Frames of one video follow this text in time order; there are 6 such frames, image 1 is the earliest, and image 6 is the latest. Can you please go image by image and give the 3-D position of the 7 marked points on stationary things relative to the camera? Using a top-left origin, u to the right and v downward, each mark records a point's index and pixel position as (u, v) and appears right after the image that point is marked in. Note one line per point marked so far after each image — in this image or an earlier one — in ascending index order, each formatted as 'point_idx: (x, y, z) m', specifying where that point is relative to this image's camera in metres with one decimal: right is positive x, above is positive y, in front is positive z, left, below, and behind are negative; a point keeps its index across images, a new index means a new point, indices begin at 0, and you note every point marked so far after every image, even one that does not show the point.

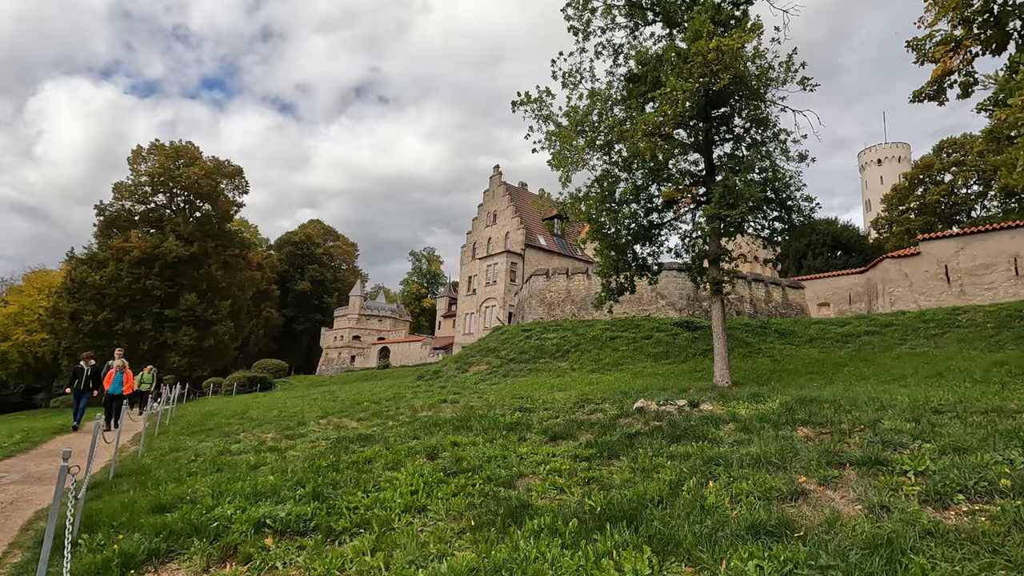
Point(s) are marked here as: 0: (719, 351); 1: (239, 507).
0: (+5.7, -1.7, +14.9) m
1: (-3.2, -2.6, +6.3) m
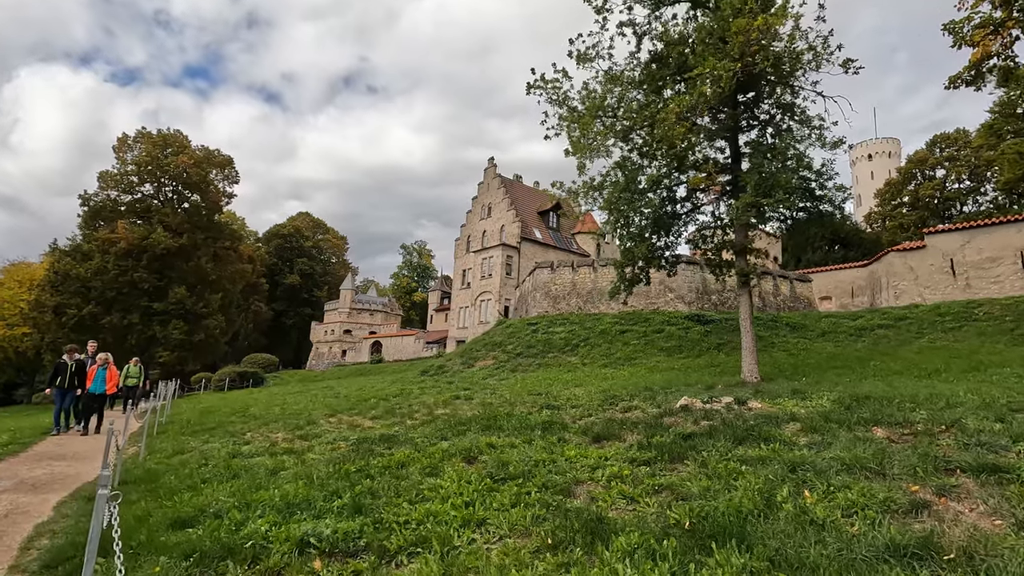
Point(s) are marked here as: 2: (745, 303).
0: (+6.2, -1.5, +14.3) m
1: (-2.4, -2.4, +5.6) m
2: (+6.3, -0.4, +14.6) m
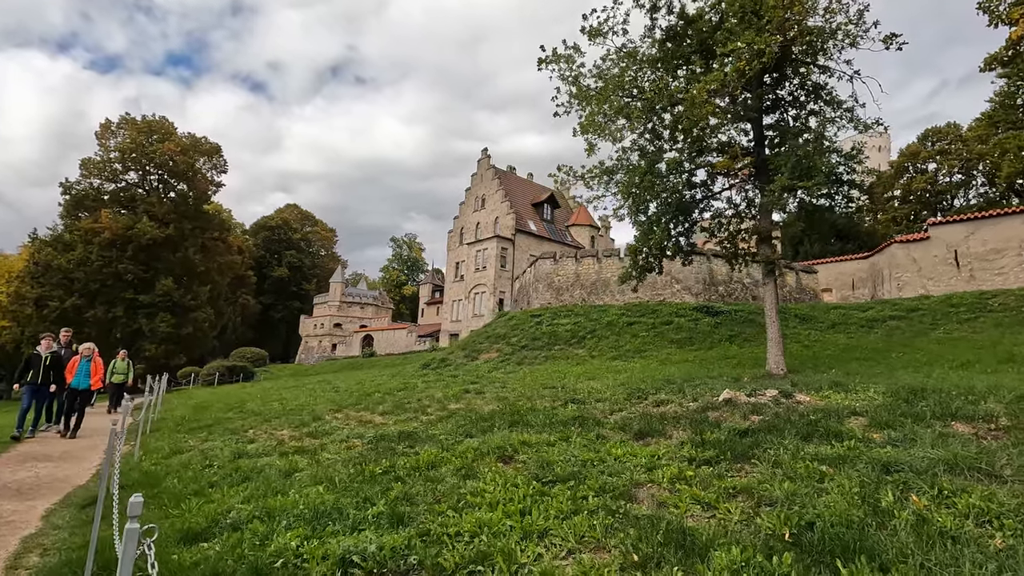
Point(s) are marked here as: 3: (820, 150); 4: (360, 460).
0: (+6.6, -1.2, +13.8) m
1: (-1.8, -2.2, +4.8) m
2: (+6.7, -0.1, +14.0) m
3: (+7.9, +3.5, +13.8) m
4: (-2.3, -2.5, +8.0) m
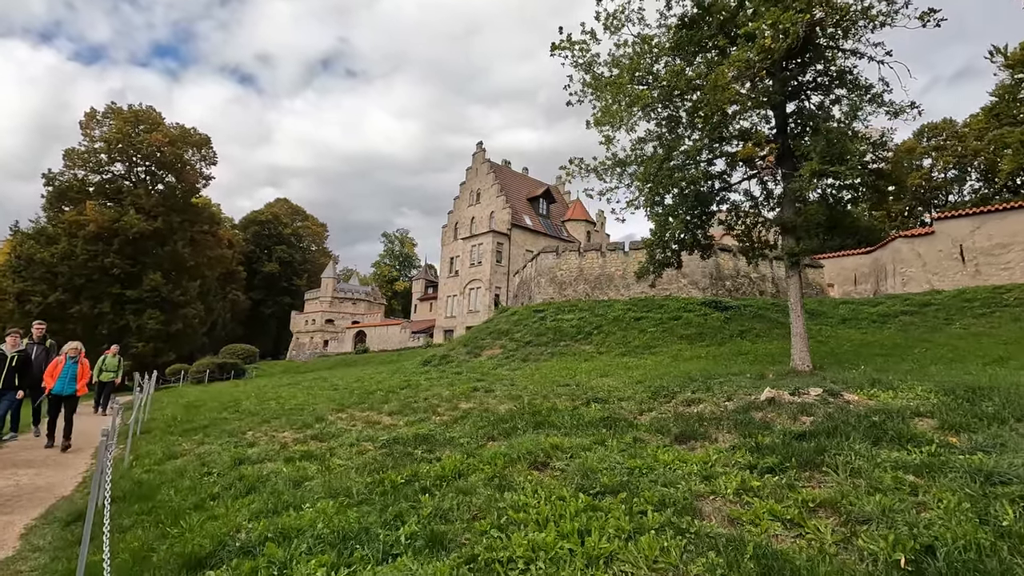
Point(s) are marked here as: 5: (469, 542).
0: (+6.9, -1.0, +13.2) m
1: (-1.4, -2.1, +4.1) m
2: (+7.0, +0.1, +13.4) m
3: (+8.2, +3.7, +13.2) m
4: (-1.8, -2.4, +7.2) m
5: (-0.4, -2.1, +4.5) m
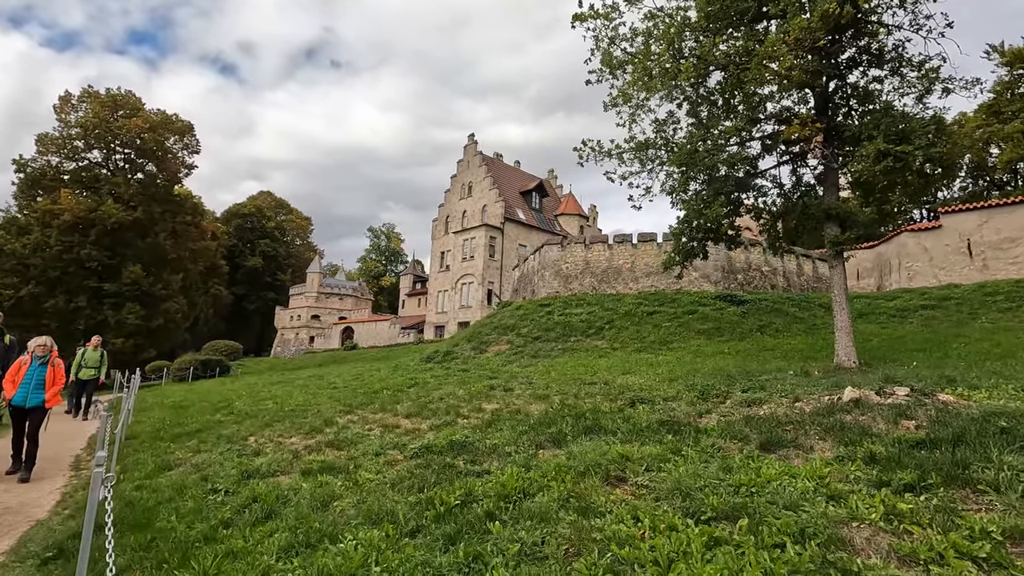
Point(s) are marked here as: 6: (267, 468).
0: (+7.5, -0.8, +12.3) m
1: (-0.5, -1.9, +3.0) m
2: (+7.6, +0.3, +12.6) m
3: (+8.8, +3.9, +12.3) m
4: (-1.1, -2.2, +6.1) m
5: (+0.4, -1.9, +3.5) m
6: (-3.4, -2.5, +7.6) m
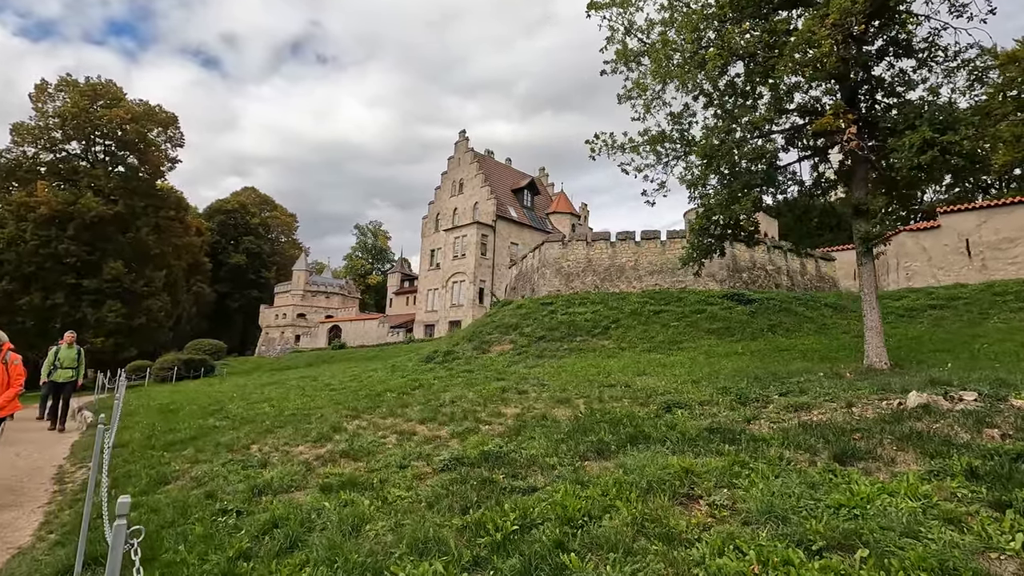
0: (+7.9, -0.8, +11.9) m
1: (+0.1, -1.9, +2.3) m
2: (+8.0, +0.3, +12.1) m
3: (+9.1, +3.9, +11.9) m
4: (-0.6, -2.1, +5.4) m
5: (+1.1, -1.9, +2.8) m
6: (-2.9, -2.4, +6.8) m
